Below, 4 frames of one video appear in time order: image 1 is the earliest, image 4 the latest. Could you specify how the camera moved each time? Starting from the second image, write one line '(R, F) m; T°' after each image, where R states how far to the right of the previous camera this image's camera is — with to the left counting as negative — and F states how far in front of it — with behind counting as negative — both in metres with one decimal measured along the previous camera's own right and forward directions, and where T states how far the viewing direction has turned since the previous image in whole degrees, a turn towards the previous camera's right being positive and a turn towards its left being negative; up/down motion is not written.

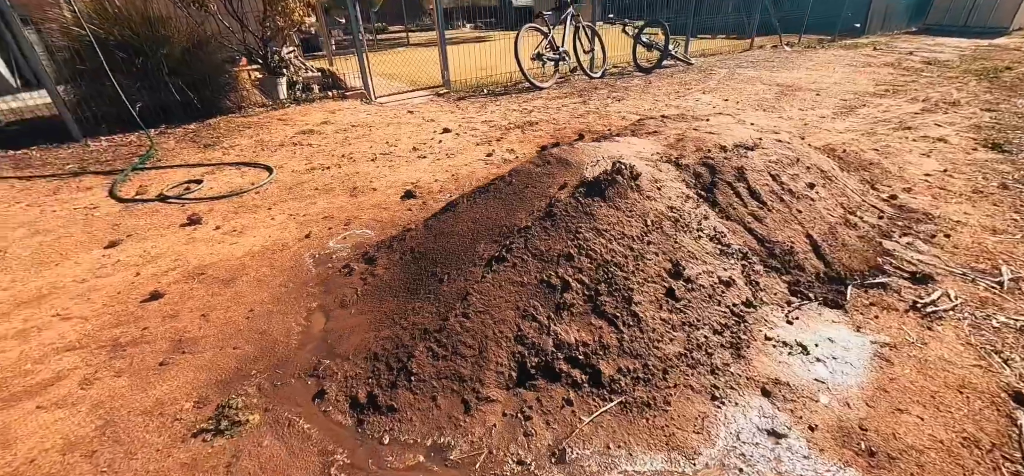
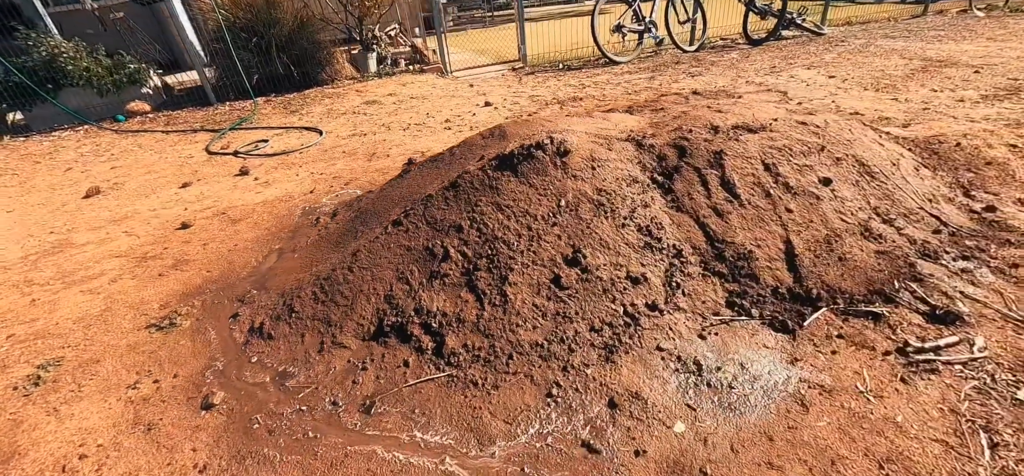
(+1.5, +0.3) m; -18°
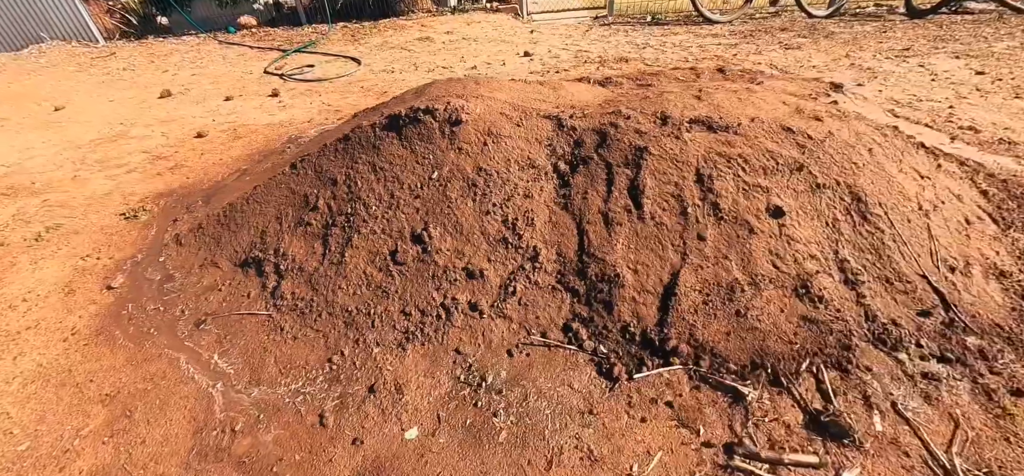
(+1.5, +0.4) m; -16°
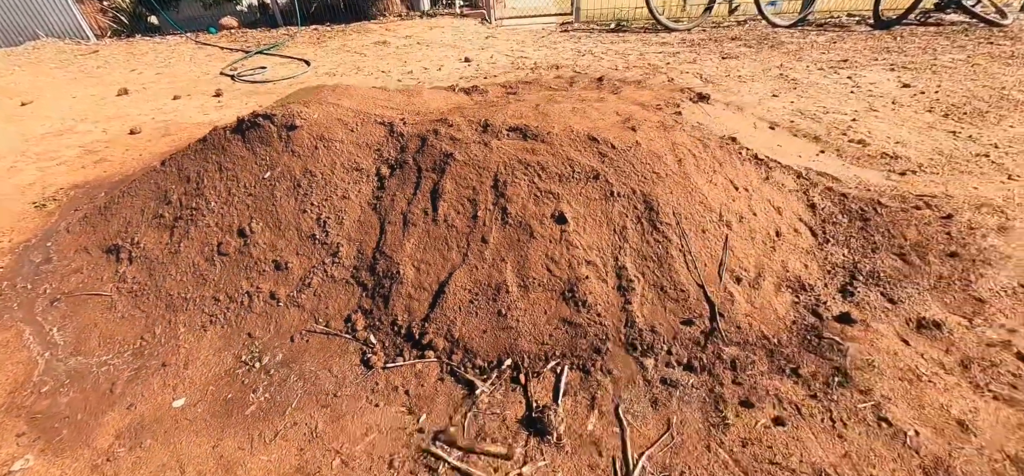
(+1.3, -0.1) m; -4°
